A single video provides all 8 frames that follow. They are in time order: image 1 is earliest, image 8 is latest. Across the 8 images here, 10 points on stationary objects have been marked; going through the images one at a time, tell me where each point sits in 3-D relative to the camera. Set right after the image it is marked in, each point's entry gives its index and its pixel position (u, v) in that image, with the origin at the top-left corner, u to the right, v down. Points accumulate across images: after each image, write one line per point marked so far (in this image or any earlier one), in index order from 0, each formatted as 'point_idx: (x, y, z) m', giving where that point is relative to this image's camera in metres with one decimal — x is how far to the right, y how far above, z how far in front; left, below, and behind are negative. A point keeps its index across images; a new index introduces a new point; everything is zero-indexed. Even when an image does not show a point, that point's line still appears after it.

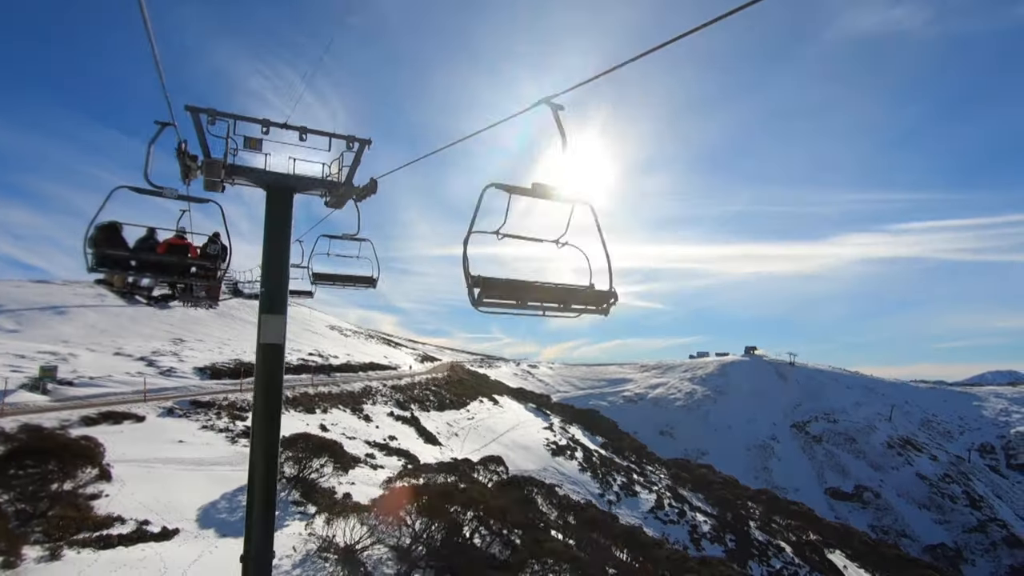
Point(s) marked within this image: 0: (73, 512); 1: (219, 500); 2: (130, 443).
0: (-9.0, -4.6, +11.8) m
1: (-7.6, -5.5, +14.9) m
2: (-11.9, -4.9, +17.8) m
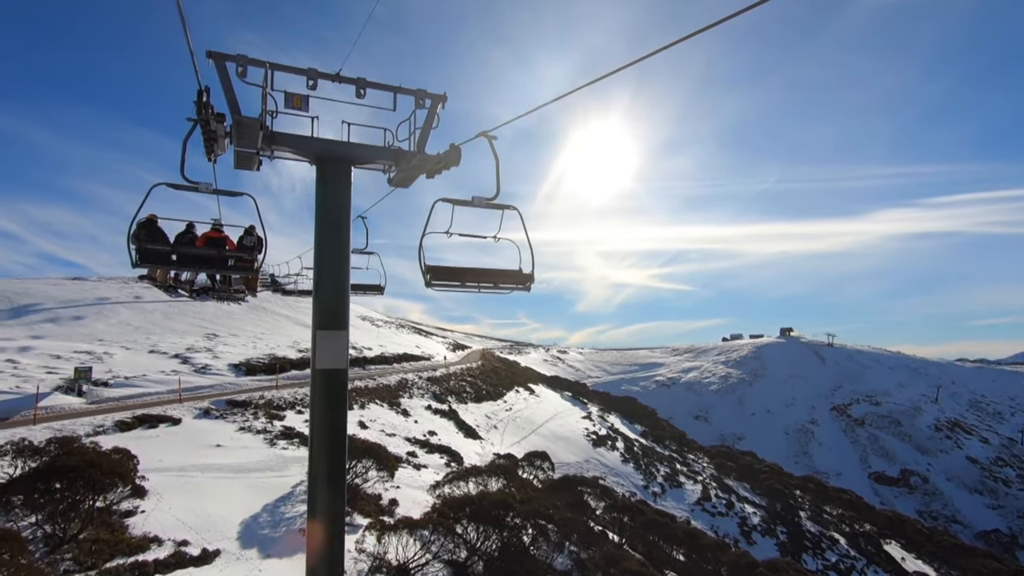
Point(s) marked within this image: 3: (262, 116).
0: (-7.6, -4.6, +10.8) m
1: (-6.1, -5.4, +13.8) m
2: (-10.2, -4.8, +16.9) m
3: (-2.5, +1.8, +5.8) m
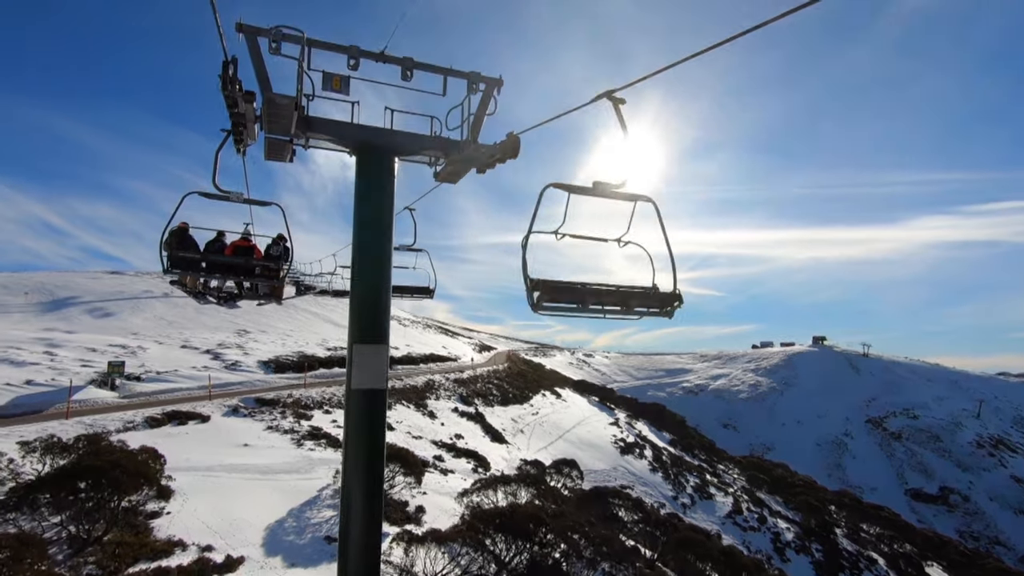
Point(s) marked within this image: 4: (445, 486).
0: (-7.0, -4.6, +10.5) m
1: (-5.3, -5.4, +13.5) m
2: (-9.3, -4.7, +16.8) m
3: (-2.0, +1.8, +5.4) m
4: (-2.2, -6.4, +18.5) m
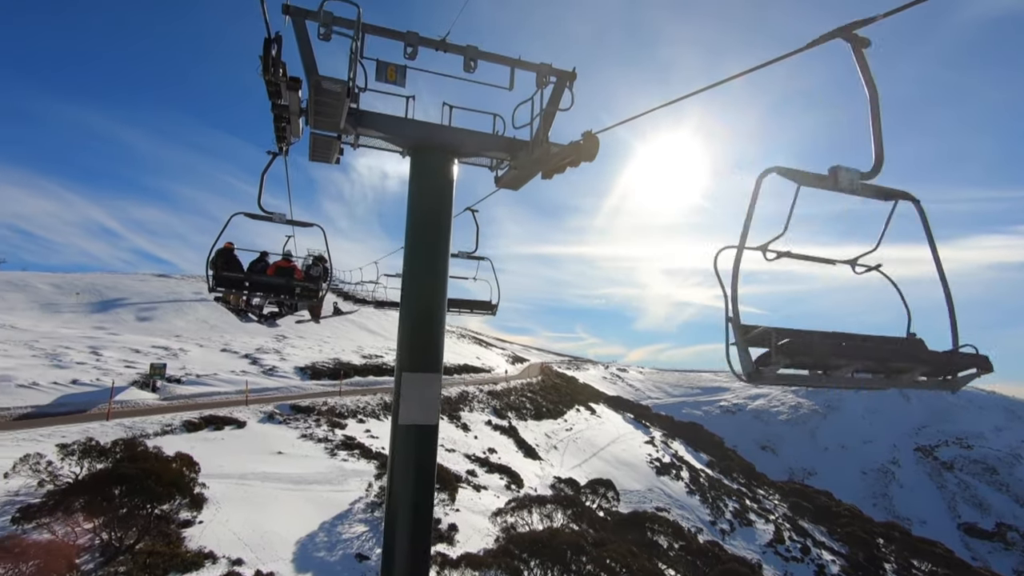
0: (-6.3, -4.7, +10.3) m
1: (-4.5, -5.6, +13.1) m
2: (-8.3, -4.9, +16.7) m
3: (-1.5, +1.7, +5.0) m
4: (-1.0, -6.8, +18.0) m
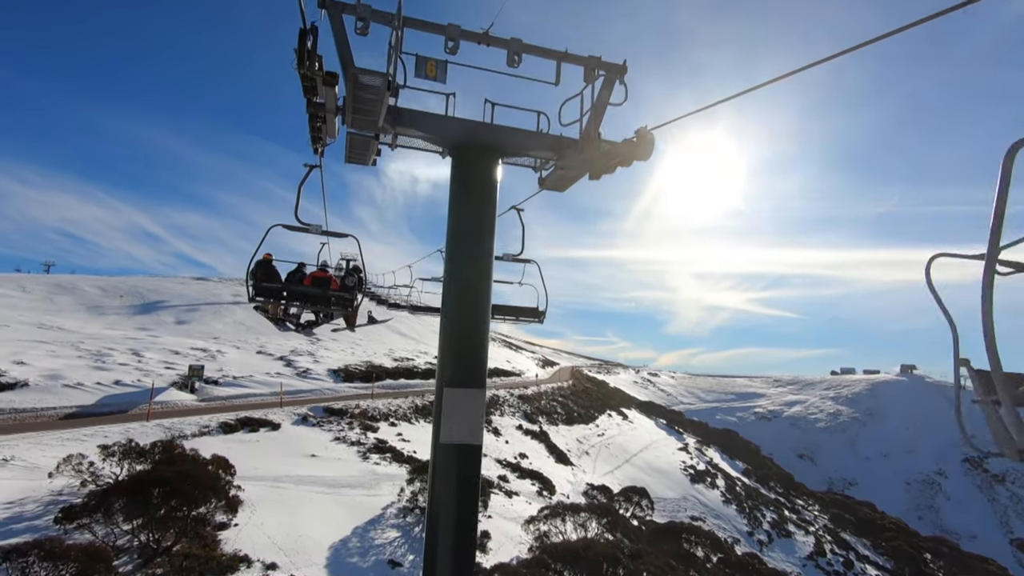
0: (-5.7, -4.7, +10.3) m
1: (-3.7, -5.7, +13.1) m
2: (-7.3, -5.0, +16.8) m
3: (-1.1, +1.6, +4.8) m
4: (0.0, -6.9, +17.7) m
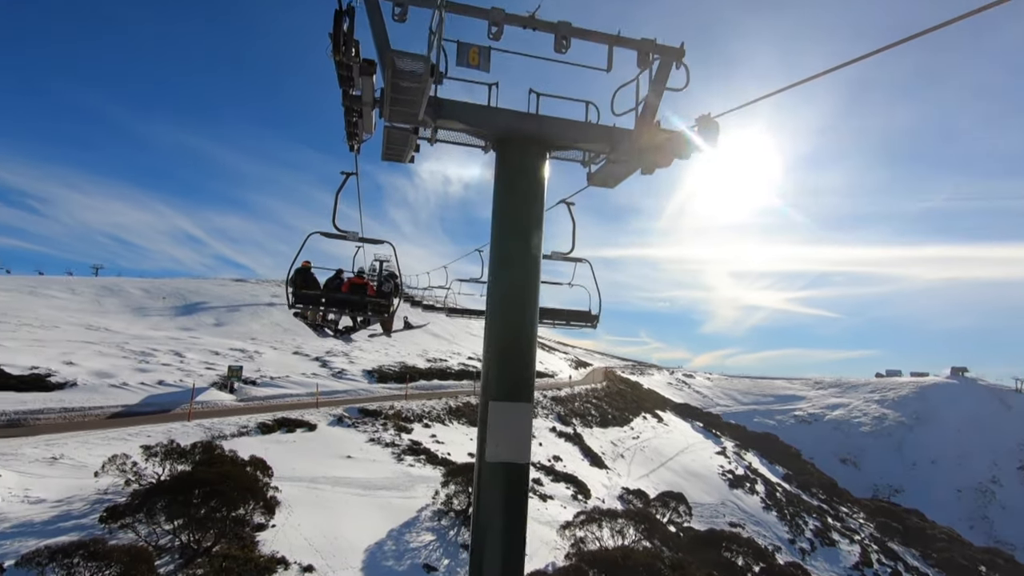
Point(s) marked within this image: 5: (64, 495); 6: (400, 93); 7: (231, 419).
0: (-5.0, -4.8, +10.4) m
1: (-2.9, -5.8, +13.0) m
2: (-6.3, -5.0, +16.9) m
3: (-0.8, +1.6, +4.6) m
4: (+1.0, -7.0, +17.4) m
5: (-8.8, -4.1, +11.2) m
6: (-0.9, +1.4, +4.5) m
7: (-9.3, -4.3, +18.9) m
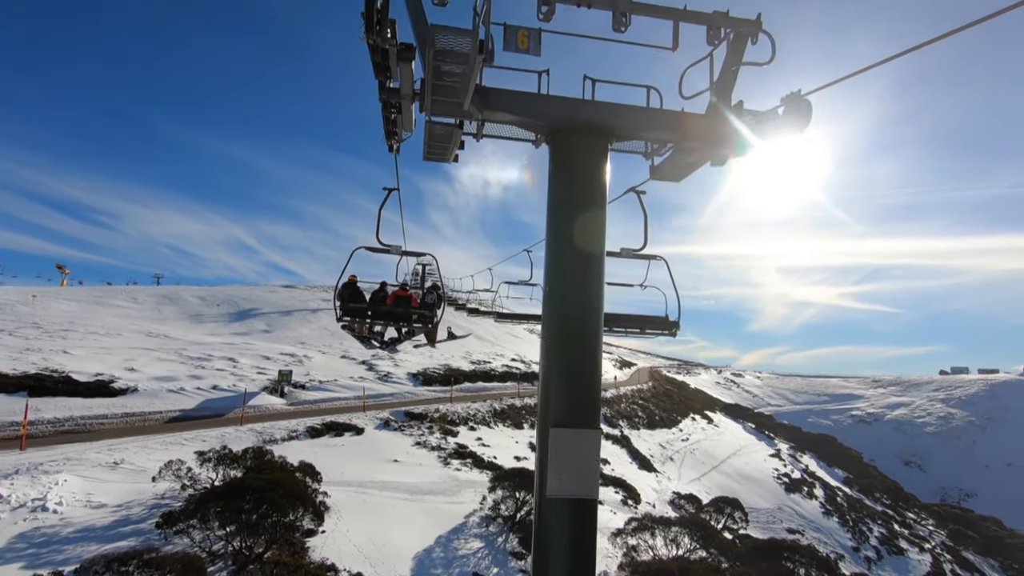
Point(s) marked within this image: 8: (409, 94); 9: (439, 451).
0: (-4.1, -4.9, +10.4) m
1: (-1.7, -5.8, +12.9) m
2: (-4.9, -5.2, +17.0) m
3: (-0.4, +1.5, +4.4) m
4: (+2.5, -7.0, +17.0) m
5: (-7.8, -4.3, +11.5) m
6: (-0.6, +1.4, +4.3) m
7: (-7.8, -4.5, +19.2) m
8: (-0.9, +1.5, +4.9) m
9: (-2.5, -5.7, +20.0) m
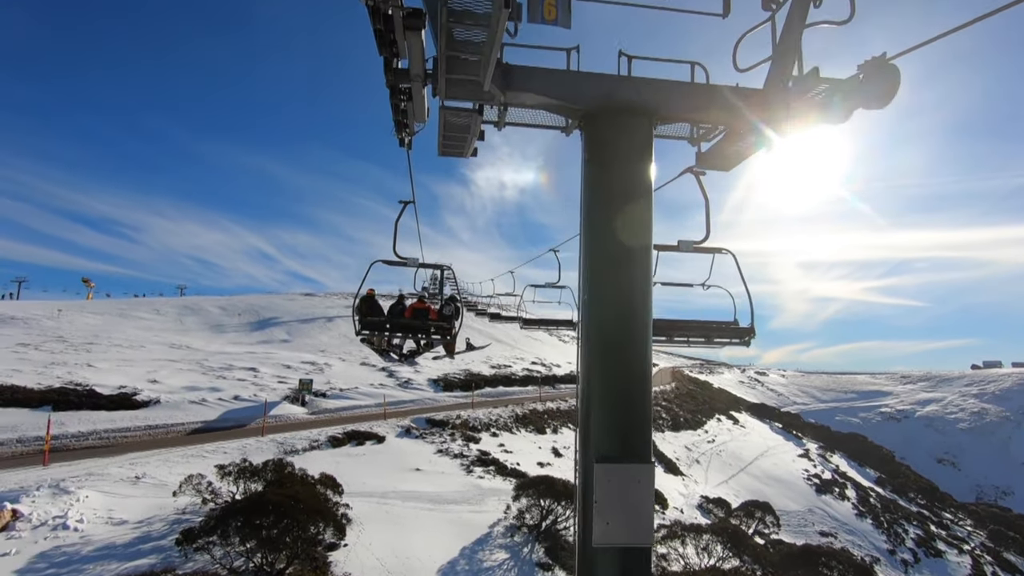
0: (-3.6, -5.1, +10.2) m
1: (-1.2, -6.0, +12.6) m
2: (-4.2, -5.4, +16.8) m
3: (-0.3, +1.5, +4.0) m
4: (+3.2, -7.0, +16.5) m
5: (-7.3, -4.5, +11.3) m
6: (-0.4, +1.3, +4.0) m
7: (-7.0, -4.8, +19.1) m
8: (-0.7, +1.4, +4.6) m
9: (-1.7, -5.9, +19.7) m
